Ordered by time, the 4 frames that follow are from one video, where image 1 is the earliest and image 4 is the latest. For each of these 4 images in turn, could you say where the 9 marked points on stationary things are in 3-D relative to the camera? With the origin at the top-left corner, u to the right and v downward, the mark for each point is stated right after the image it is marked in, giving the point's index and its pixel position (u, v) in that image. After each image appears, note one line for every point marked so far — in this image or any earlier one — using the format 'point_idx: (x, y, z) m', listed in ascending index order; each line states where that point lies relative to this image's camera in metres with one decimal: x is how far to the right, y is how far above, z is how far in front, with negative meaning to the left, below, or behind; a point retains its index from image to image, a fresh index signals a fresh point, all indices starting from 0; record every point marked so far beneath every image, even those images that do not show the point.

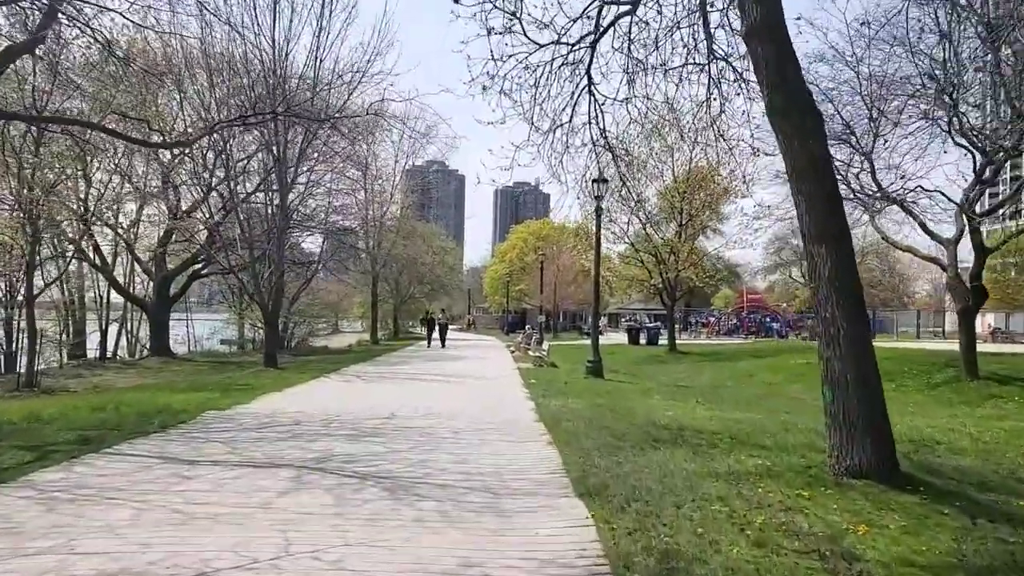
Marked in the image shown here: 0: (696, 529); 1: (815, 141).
0: (+1.5, -2.0, +5.4) m
1: (+3.4, +1.6, +7.1) m
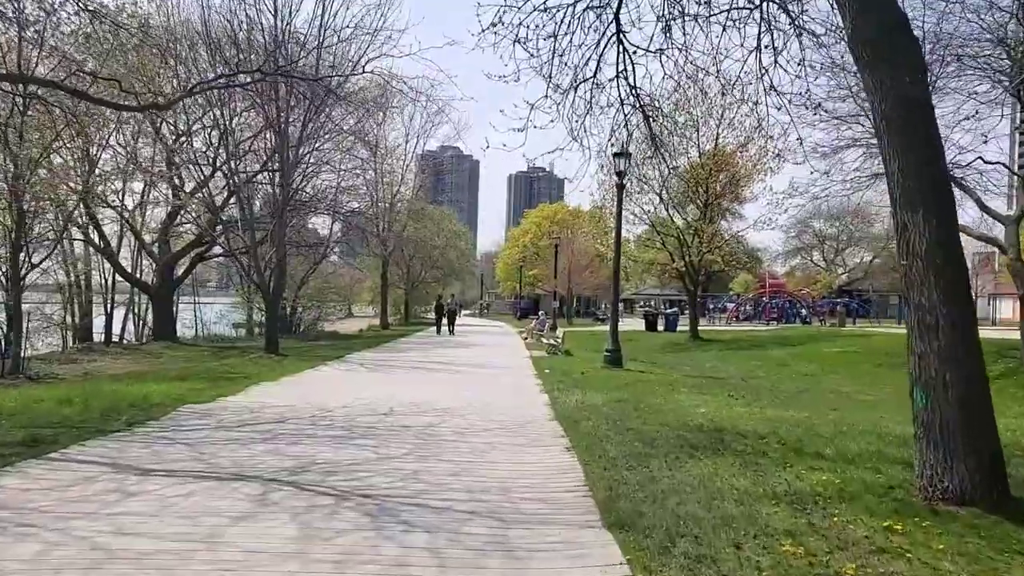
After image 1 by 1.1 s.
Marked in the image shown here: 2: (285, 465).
0: (+1.6, -1.9, +4.1) m
1: (+3.5, +1.8, +5.6) m
2: (-2.5, -2.0, +7.1) m
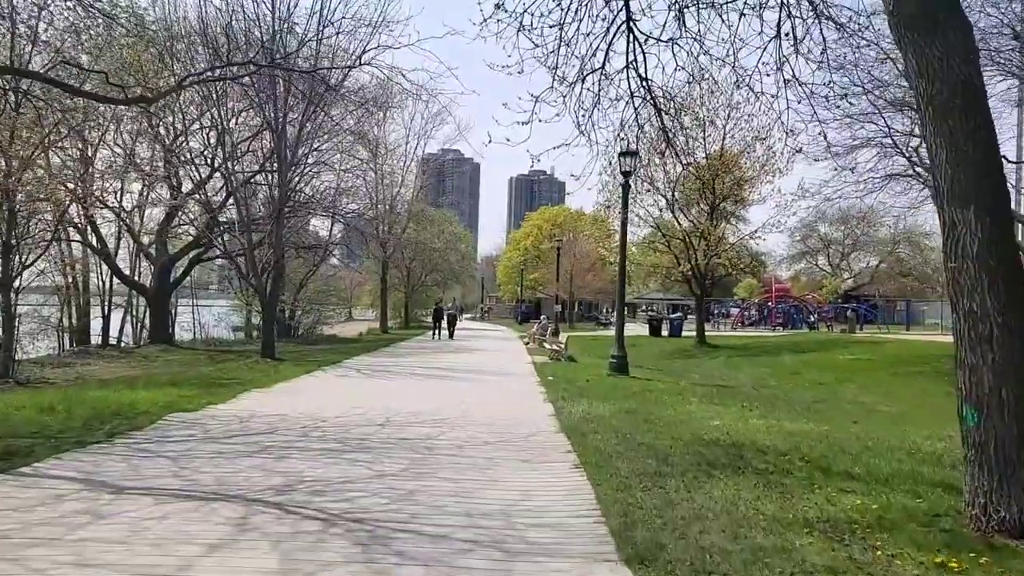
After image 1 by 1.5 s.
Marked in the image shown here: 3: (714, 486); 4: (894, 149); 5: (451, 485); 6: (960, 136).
0: (+1.7, -1.9, +3.5) m
1: (+3.5, +1.8, +5.1) m
2: (-2.4, -2.0, +6.6) m
3: (+2.1, -2.0, +6.8) m
4: (+11.4, +4.1, +19.2) m
5: (-0.6, -2.0, +6.6) m
6: (+3.5, +1.2, +5.1) m
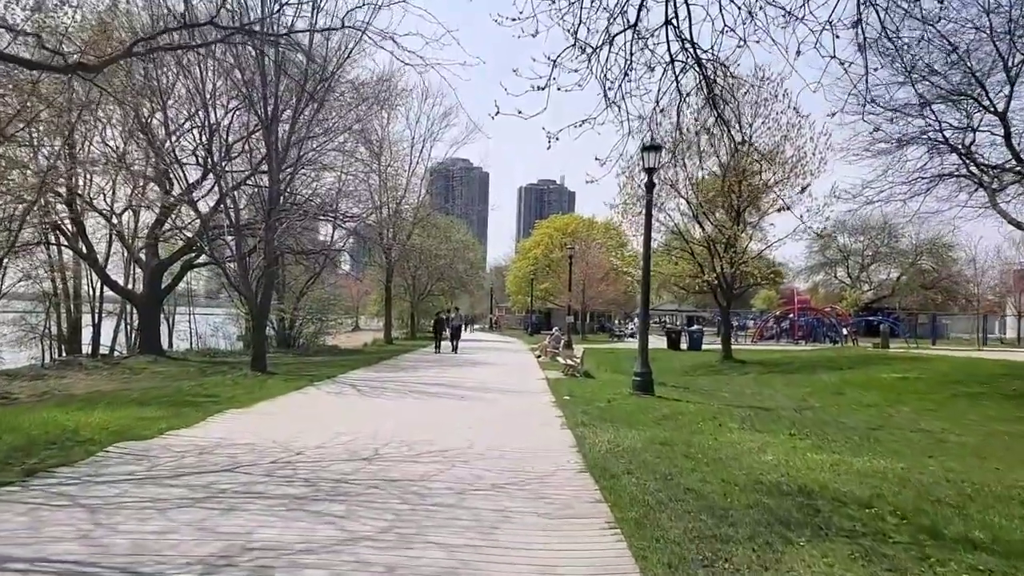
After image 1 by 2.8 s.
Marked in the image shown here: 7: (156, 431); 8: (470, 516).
0: (+1.7, -1.9, +1.8) m
1: (+3.7, +1.7, +3.4) m
2: (-2.3, -2.0, +4.9) m
3: (+2.2, -2.0, +5.0) m
4: (+11.7, +3.8, +17.4) m
5: (-0.5, -2.0, +4.9) m
6: (+3.6, +1.2, +3.4) m
7: (-5.3, -2.1, +9.7) m
8: (-0.4, -2.1, +6.0) m
